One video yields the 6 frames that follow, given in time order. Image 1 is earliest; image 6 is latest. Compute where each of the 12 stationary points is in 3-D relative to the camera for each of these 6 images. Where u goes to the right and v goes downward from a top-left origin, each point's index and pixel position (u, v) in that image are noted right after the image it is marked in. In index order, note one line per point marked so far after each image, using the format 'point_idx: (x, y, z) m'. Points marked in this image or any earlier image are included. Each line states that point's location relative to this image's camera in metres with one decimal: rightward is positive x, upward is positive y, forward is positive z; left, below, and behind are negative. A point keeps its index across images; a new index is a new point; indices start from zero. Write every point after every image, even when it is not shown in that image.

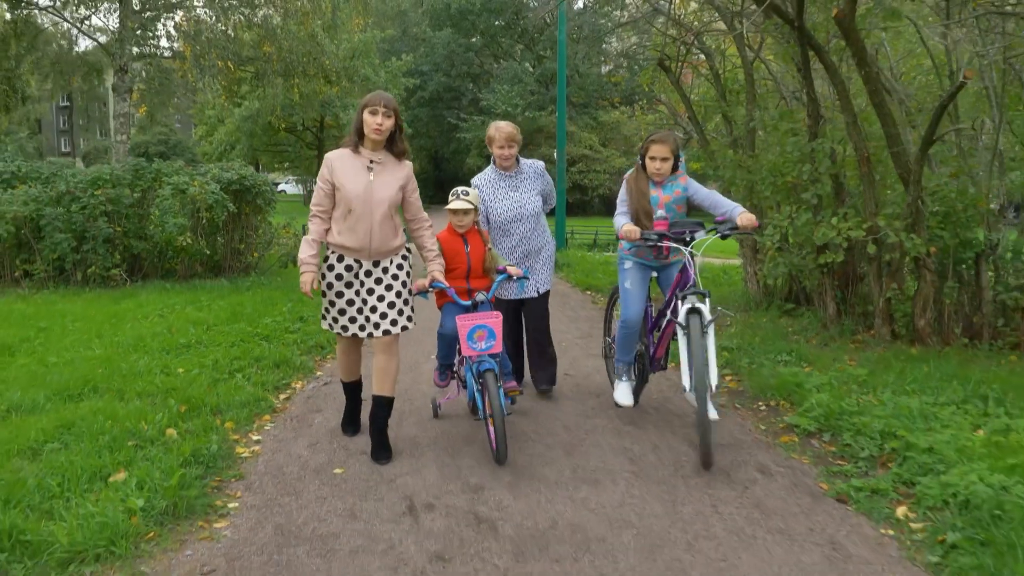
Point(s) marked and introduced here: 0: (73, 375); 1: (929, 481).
0: (-2.8, -0.5, +5.3) m
1: (+1.7, -0.8, +3.5) m
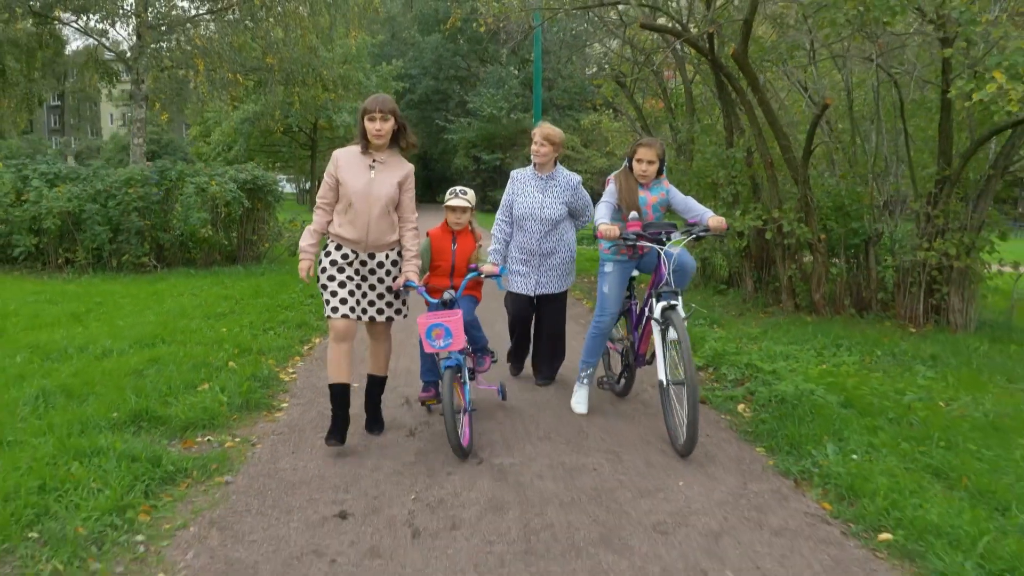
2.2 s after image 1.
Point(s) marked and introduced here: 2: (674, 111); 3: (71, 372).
0: (-3.0, -0.4, +6.8) m
1: (+1.5, -0.6, +5.1) m
2: (+2.1, +2.3, +10.8) m
3: (-2.8, -0.5, +5.3) m
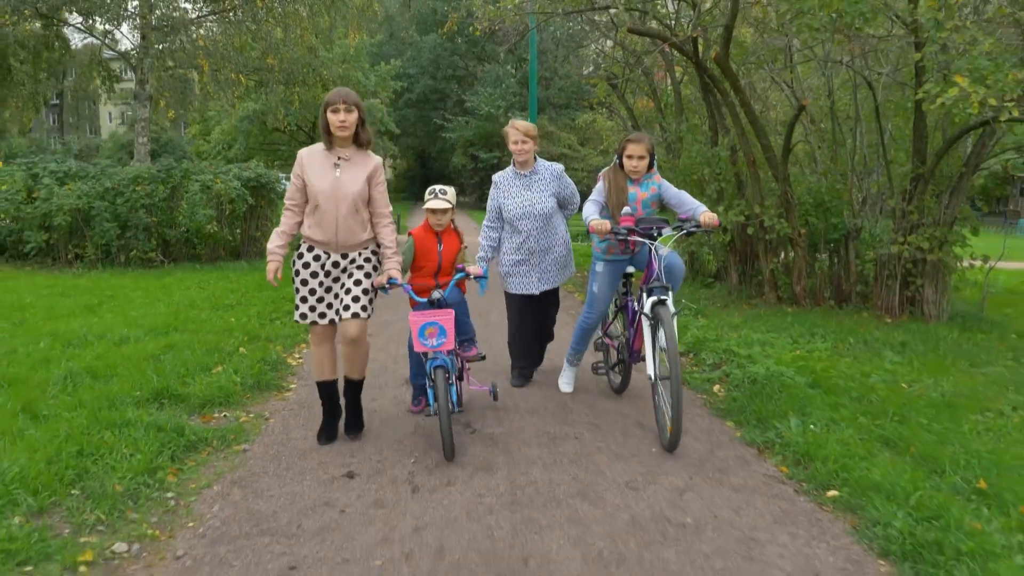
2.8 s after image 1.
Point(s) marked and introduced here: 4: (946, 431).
0: (-3.1, -0.3, +7.2) m
1: (+1.5, -0.5, +5.5) m
2: (+2.0, +2.4, +11.2) m
3: (-2.8, -0.5, +5.7) m
4: (+2.3, -0.8, +4.4) m
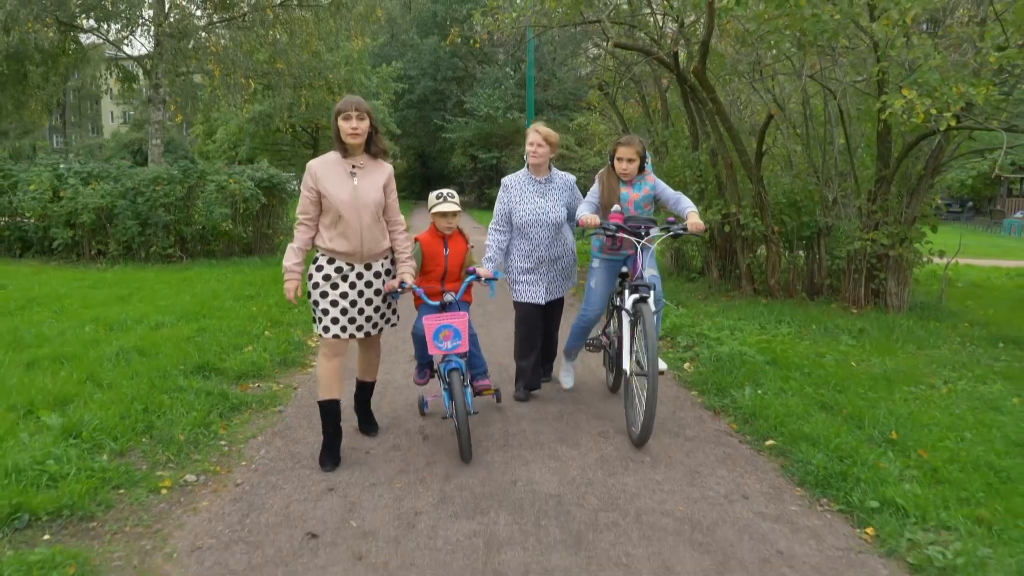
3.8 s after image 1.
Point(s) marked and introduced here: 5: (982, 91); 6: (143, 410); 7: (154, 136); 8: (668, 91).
0: (-3.1, -0.2, +7.9) m
1: (+1.4, -0.5, +6.2) m
2: (+2.0, +2.5, +11.9) m
3: (-2.9, -0.4, +6.4) m
4: (+2.3, -0.7, +5.2) m
5: (+4.0, +1.7, +7.2) m
6: (-2.0, -0.6, +4.4) m
7: (-7.1, +3.0, +16.7) m
8: (+2.1, +2.6, +11.2) m
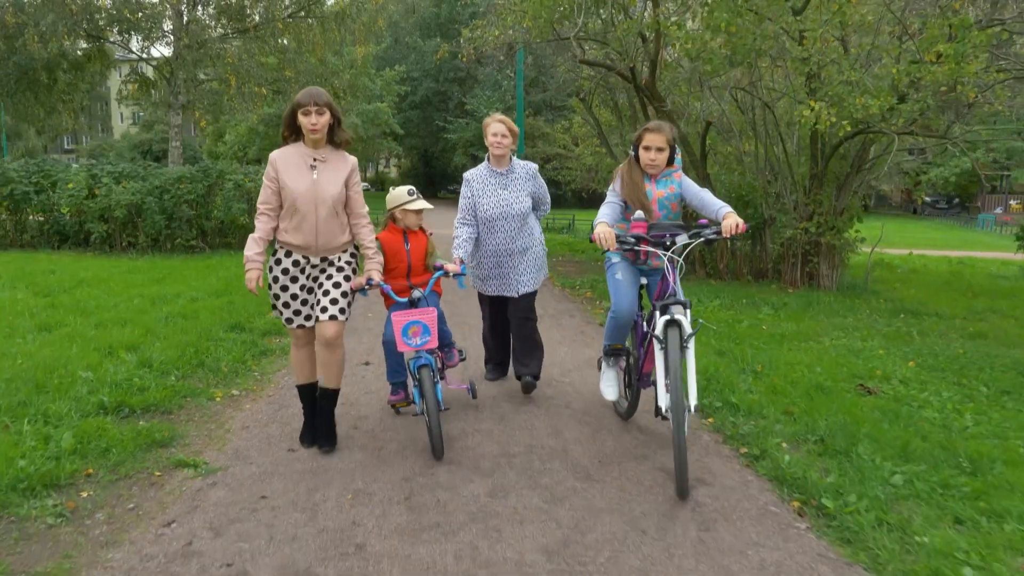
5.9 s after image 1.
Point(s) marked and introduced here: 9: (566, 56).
0: (-3.3, 0.0, +9.4) m
1: (+1.2, -0.3, +7.6) m
2: (+1.8, +2.7, +13.3) m
3: (-3.1, -0.2, +7.8) m
4: (+2.0, -0.5, +6.6) m
5: (+3.7, +1.9, +8.6) m
6: (-2.2, -0.5, +5.9) m
7: (-7.3, +3.2, +18.2) m
8: (+1.9, +2.8, +12.5) m
9: (+0.8, +3.4, +12.1) m
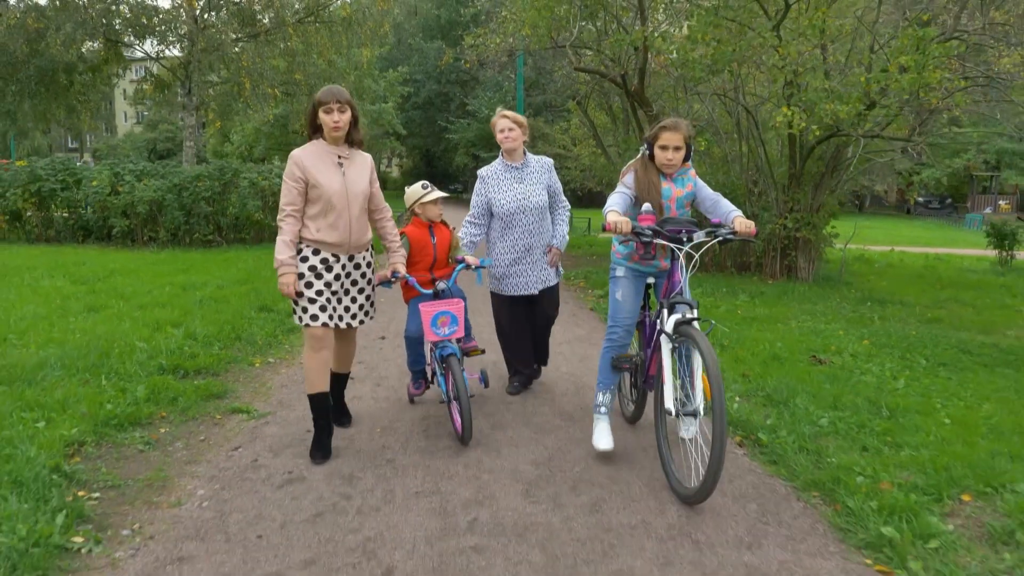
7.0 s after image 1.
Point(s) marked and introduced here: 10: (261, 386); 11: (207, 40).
0: (-3.3, +0.1, +10.2) m
1: (+1.2, -0.1, +8.4) m
2: (+1.8, +2.8, +14.1) m
3: (-3.1, 0.0, +8.6) m
4: (+2.0, -0.4, +7.4) m
5: (+3.7, +2.0, +9.4) m
6: (-2.2, -0.3, +6.7) m
7: (-7.3, +3.4, +19.0) m
8: (+1.9, +2.9, +13.3) m
9: (+0.8, +3.5, +12.9) m
10: (-1.6, -0.6, +5.2) m
11: (-6.6, +5.3, +18.1) m
